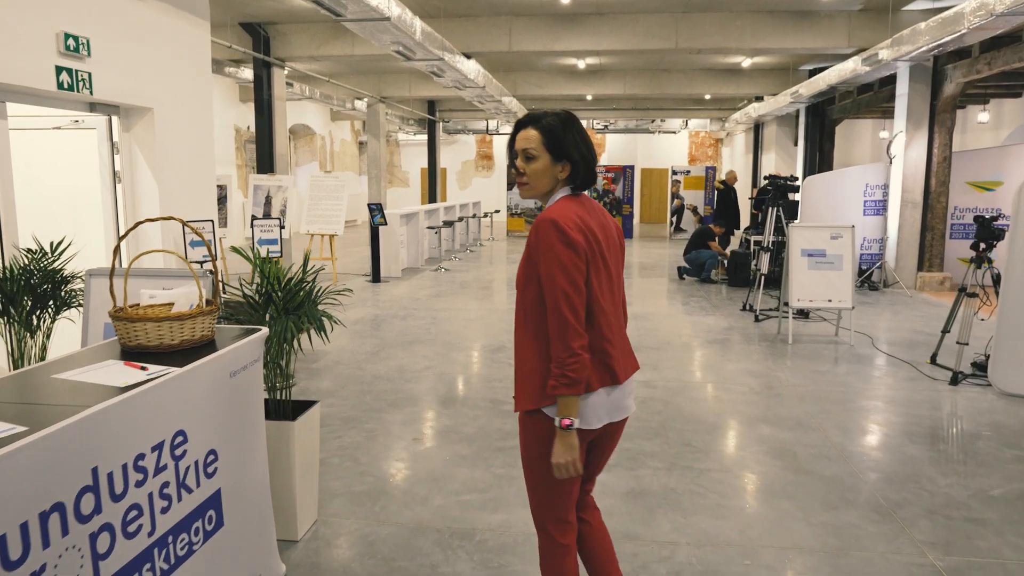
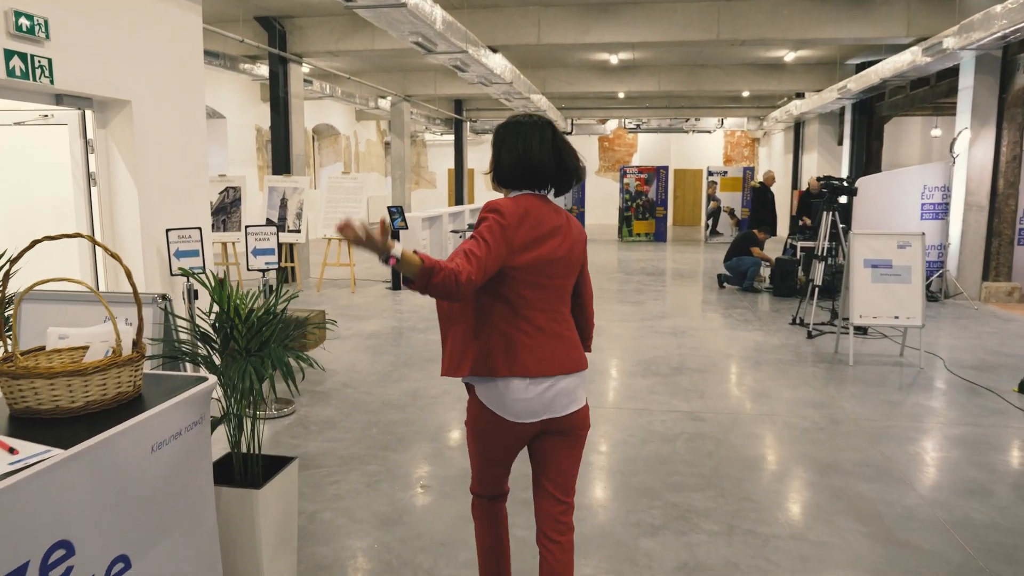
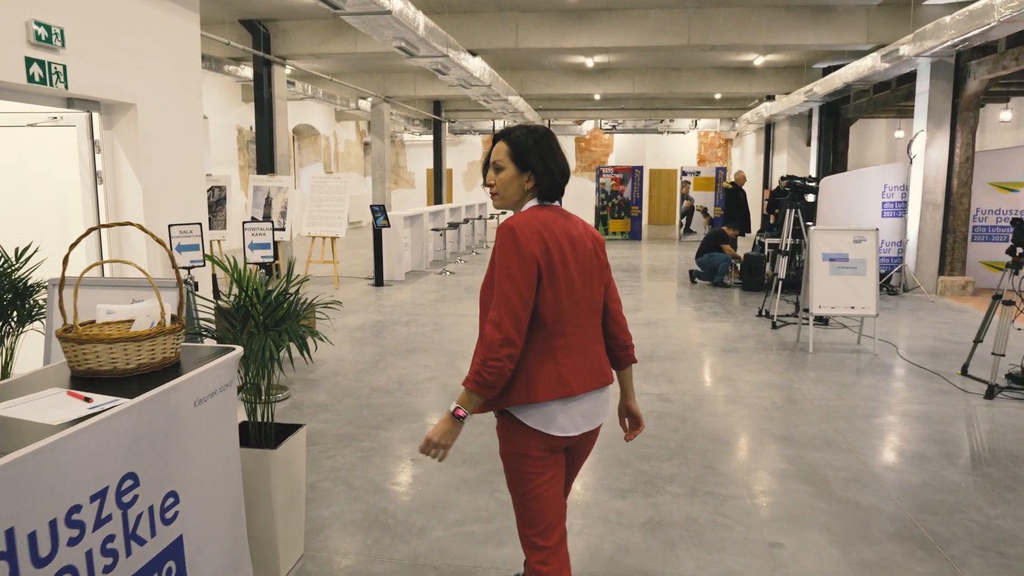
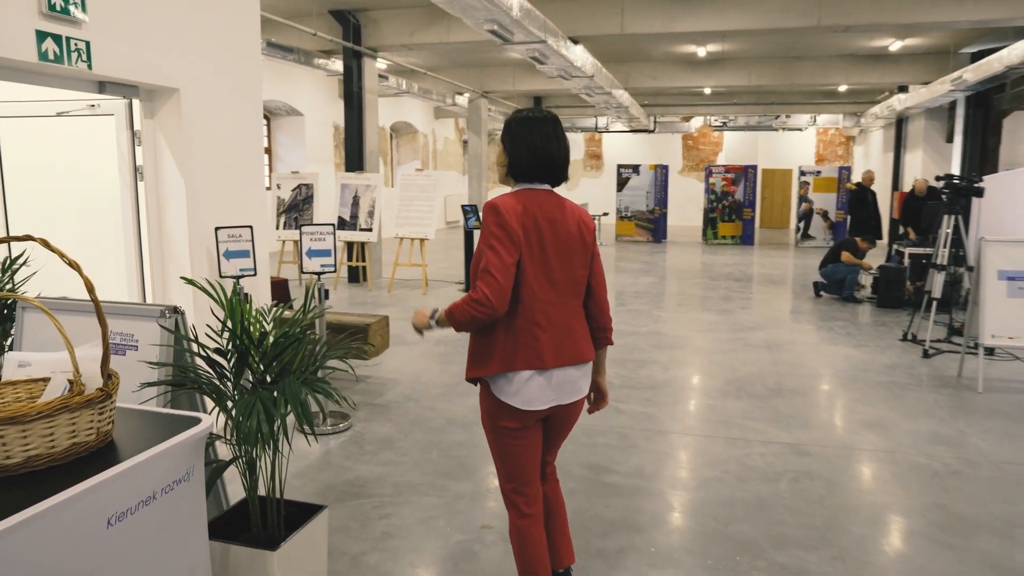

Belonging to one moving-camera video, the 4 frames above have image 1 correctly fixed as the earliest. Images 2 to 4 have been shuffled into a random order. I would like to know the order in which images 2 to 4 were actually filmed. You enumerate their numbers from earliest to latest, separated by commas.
3, 2, 4
